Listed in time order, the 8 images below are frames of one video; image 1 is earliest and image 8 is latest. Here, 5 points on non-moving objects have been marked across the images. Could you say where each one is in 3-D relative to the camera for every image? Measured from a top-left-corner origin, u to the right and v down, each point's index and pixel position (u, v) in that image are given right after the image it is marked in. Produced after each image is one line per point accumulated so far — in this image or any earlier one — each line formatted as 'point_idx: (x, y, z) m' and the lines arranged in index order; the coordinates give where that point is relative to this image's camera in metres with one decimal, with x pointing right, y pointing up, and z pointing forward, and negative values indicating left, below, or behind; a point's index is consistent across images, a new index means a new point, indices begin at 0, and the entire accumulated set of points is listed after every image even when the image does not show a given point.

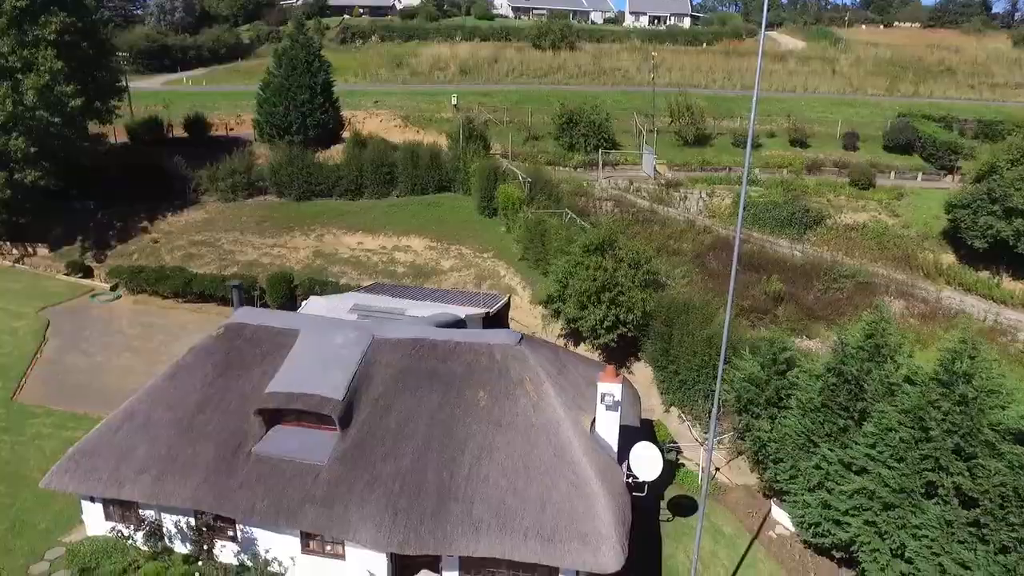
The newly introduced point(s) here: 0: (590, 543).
0: (+2.3, -7.3, +17.8) m
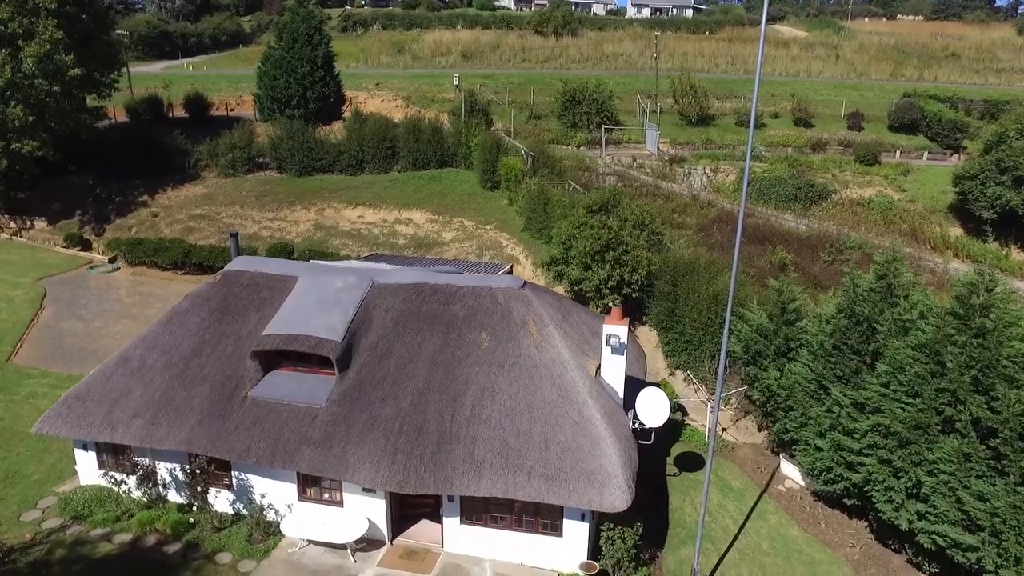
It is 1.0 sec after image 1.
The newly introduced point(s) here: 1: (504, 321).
0: (+2.3, -5.4, +17.3) m
1: (-0.3, -1.0, +20.0) m
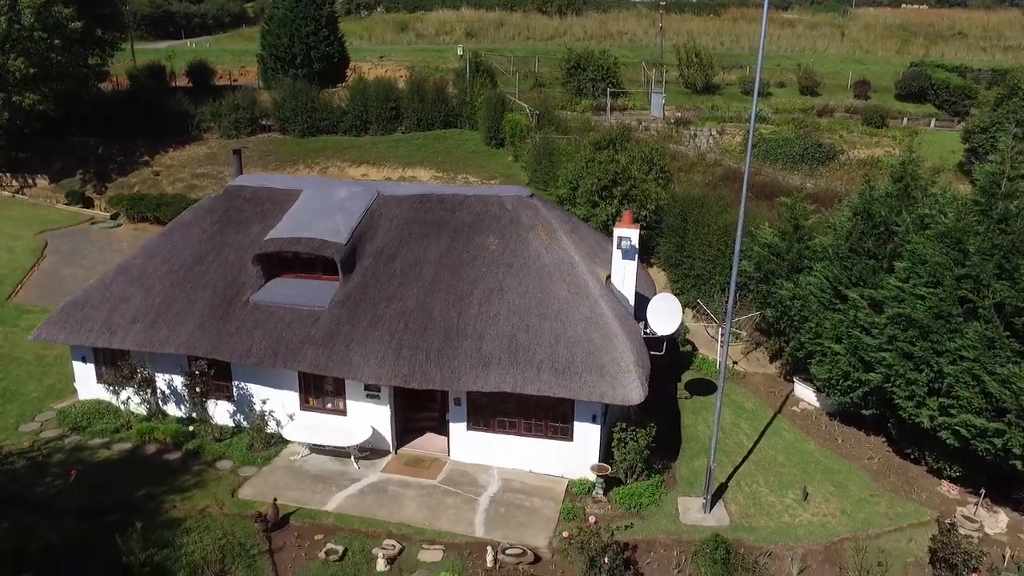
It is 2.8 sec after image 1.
0: (+2.6, -2.3, +16.8) m
1: (0.0, +2.0, +19.6) m
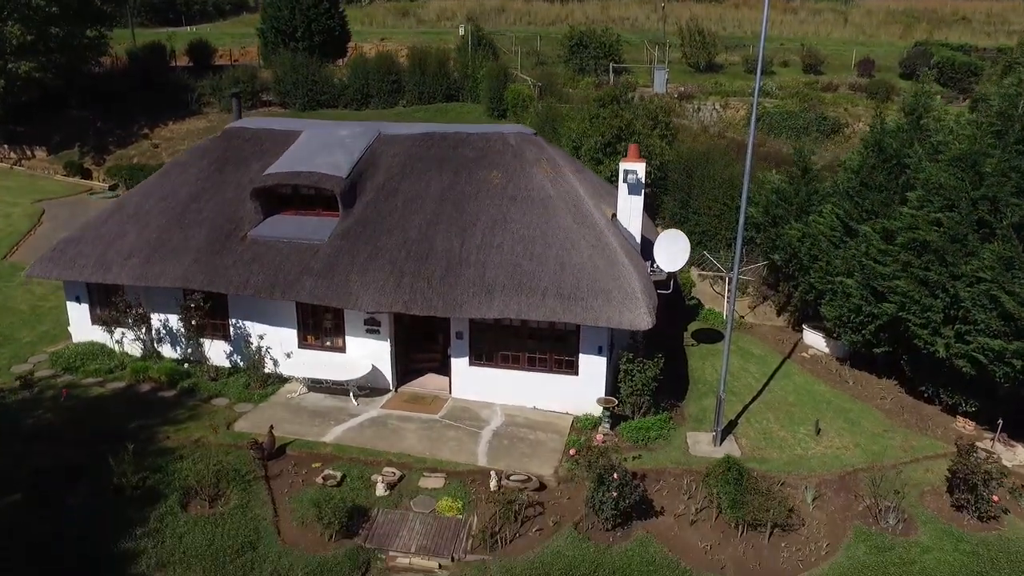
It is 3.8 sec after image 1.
0: (+2.7, -0.3, +16.3) m
1: (+0.1, +3.9, +19.1) m
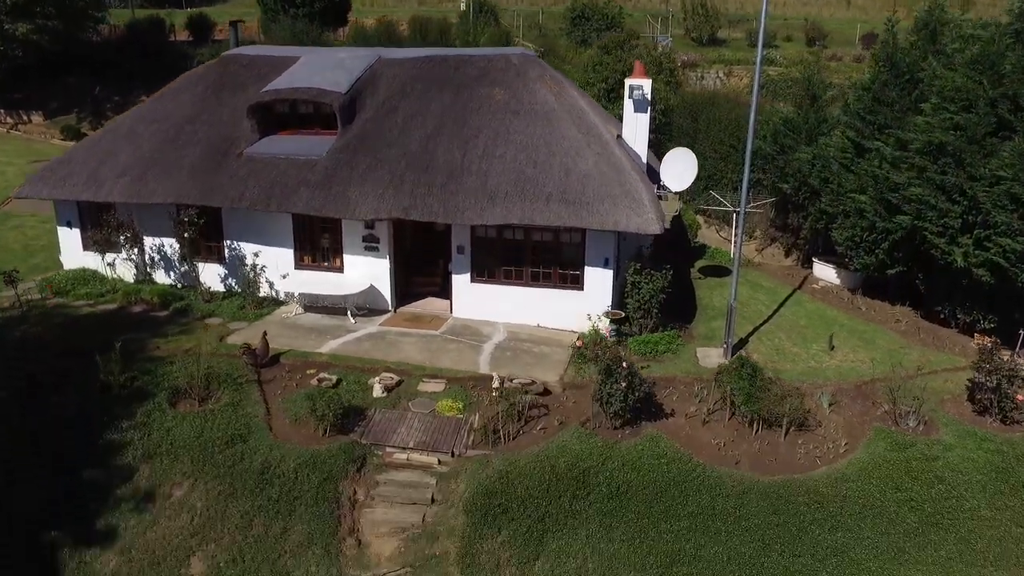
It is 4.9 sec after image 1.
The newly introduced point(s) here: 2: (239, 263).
0: (+2.8, +2.1, +15.8) m
1: (+0.2, +6.3, +18.7) m
2: (-8.2, +0.7, +18.5) m
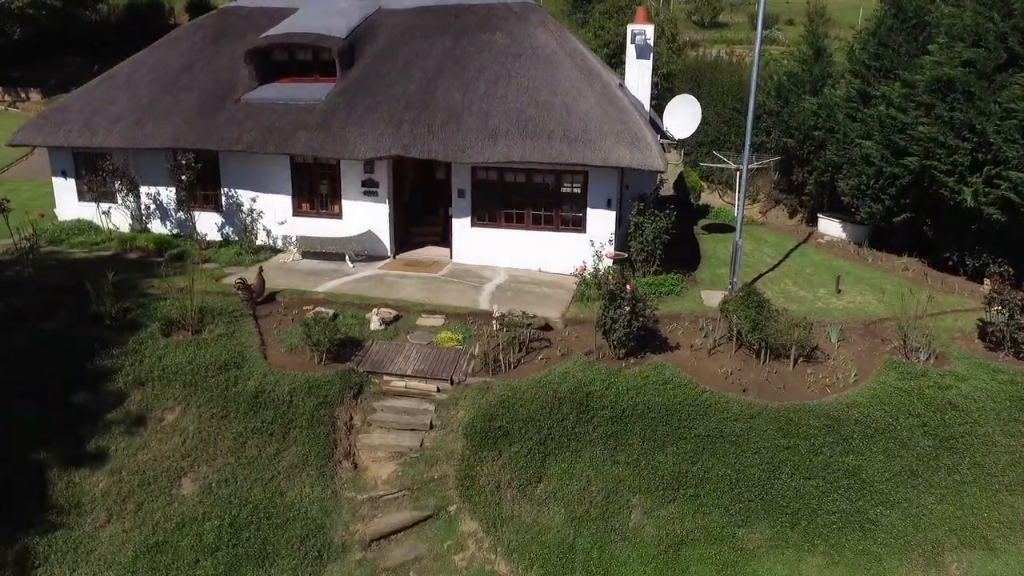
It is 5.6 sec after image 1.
0: (+2.8, +3.7, +15.5) m
1: (+0.2, +7.9, +18.4) m
2: (-8.1, +2.3, +18.3) m
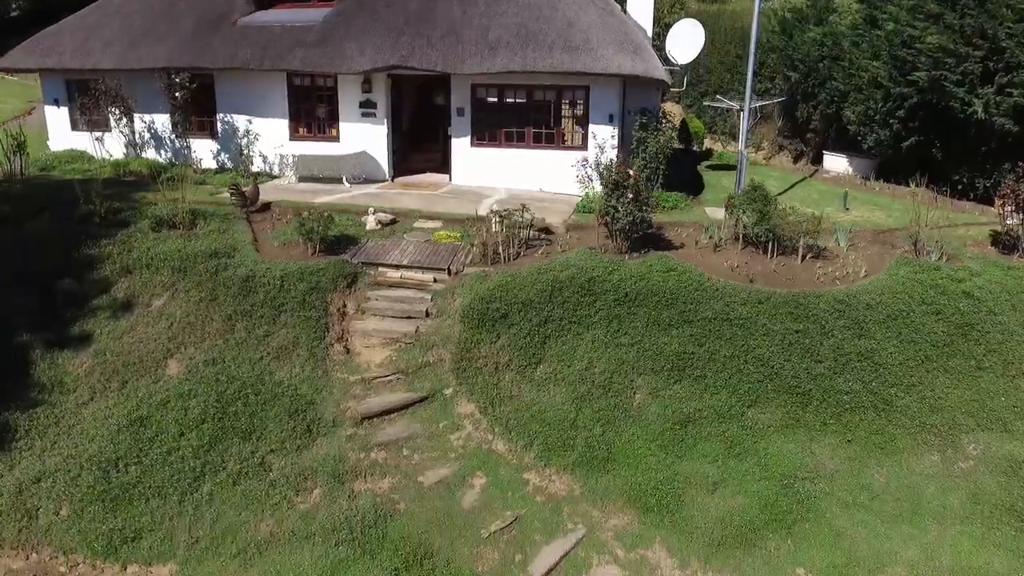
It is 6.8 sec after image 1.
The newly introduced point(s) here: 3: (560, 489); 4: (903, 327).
0: (+2.8, +5.8, +15.2) m
1: (+0.2, +10.0, +18.2) m
2: (-8.1, +4.4, +18.0) m
3: (+0.8, -3.1, +9.6) m
4: (+7.2, -0.7, +11.3) m
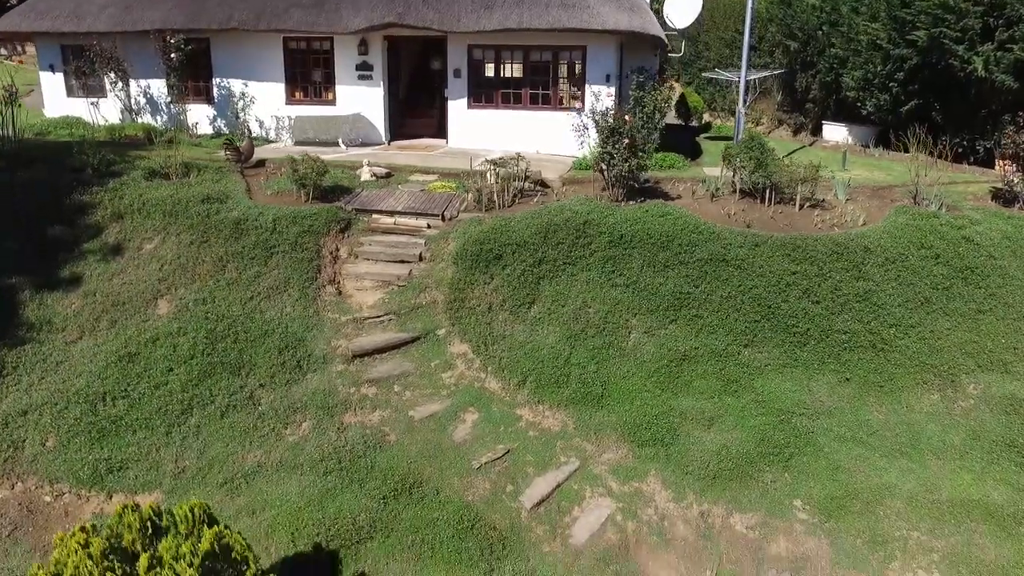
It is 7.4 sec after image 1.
0: (+2.7, +6.8, +15.1) m
1: (+0.1, +11.0, +18.1) m
2: (-8.2, +5.4, +17.9) m
3: (+0.6, -2.1, +9.5) m
4: (+7.0, +0.3, +11.2) m
